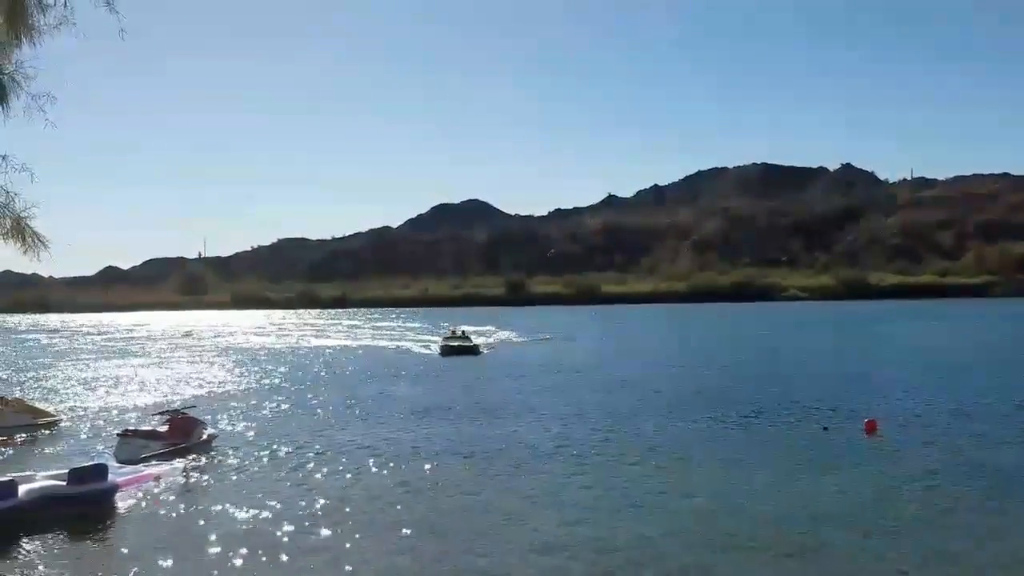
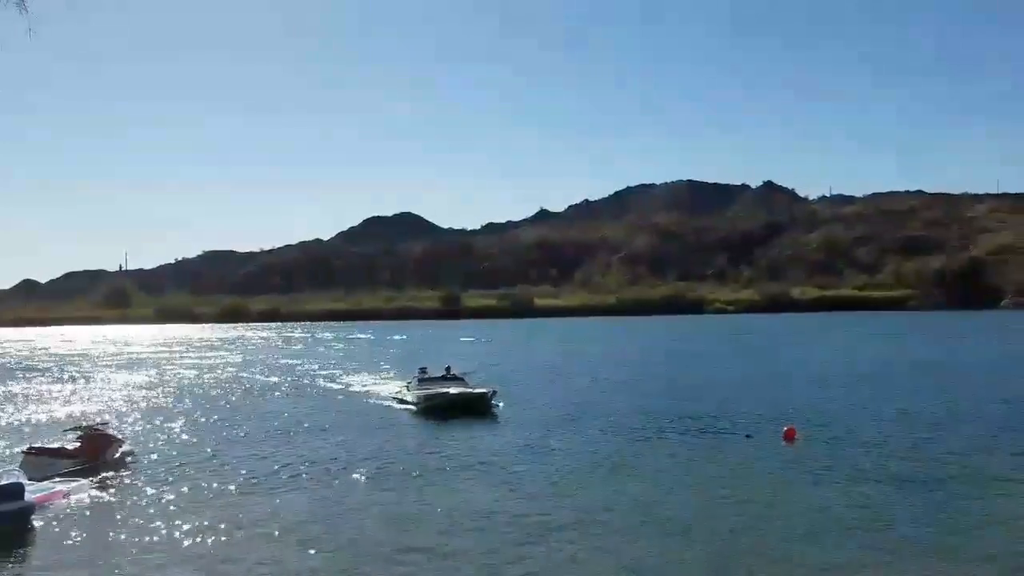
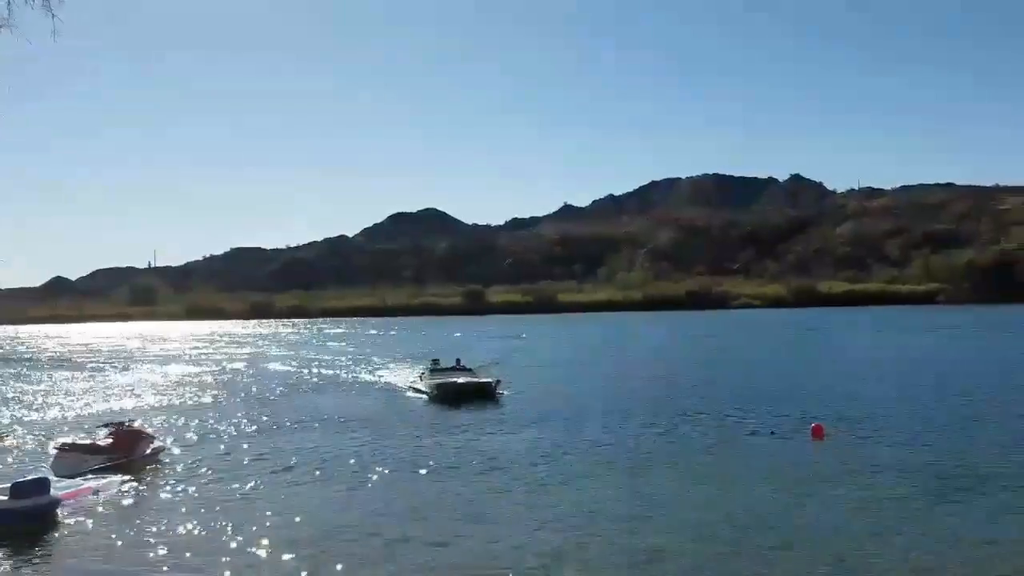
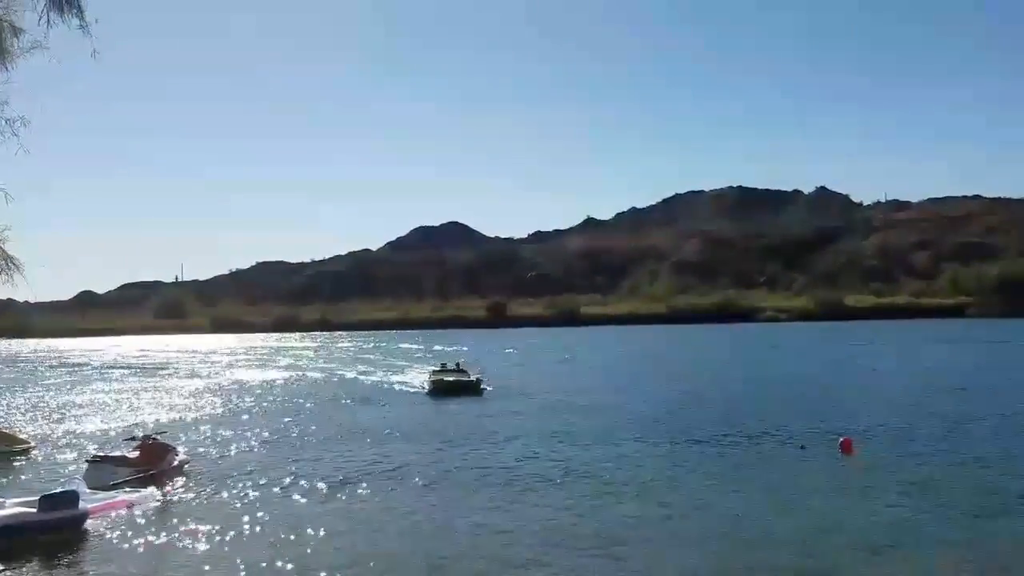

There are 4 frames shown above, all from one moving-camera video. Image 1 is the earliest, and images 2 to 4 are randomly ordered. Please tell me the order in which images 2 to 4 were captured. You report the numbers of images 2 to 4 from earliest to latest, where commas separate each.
4, 3, 2
